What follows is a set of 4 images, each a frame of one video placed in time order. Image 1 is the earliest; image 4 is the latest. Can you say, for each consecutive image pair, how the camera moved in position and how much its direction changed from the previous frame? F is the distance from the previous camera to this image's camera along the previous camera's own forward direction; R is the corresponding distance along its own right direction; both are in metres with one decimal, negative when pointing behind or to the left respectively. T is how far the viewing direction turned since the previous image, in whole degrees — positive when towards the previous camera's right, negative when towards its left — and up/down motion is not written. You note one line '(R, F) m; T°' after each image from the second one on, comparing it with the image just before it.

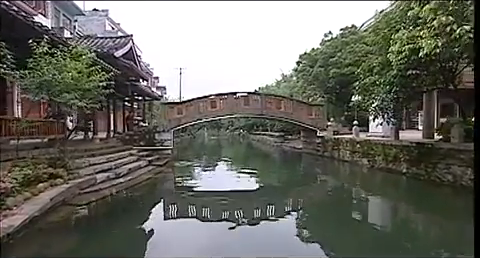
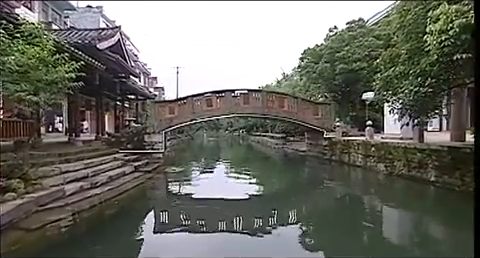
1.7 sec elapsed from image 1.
(0.0, +1.4) m; 0°
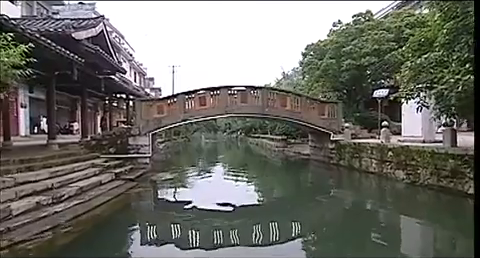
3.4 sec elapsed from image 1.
(0.0, +1.4) m; 0°
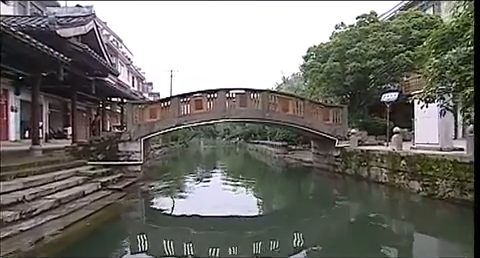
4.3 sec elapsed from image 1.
(0.0, +0.8) m; 0°
